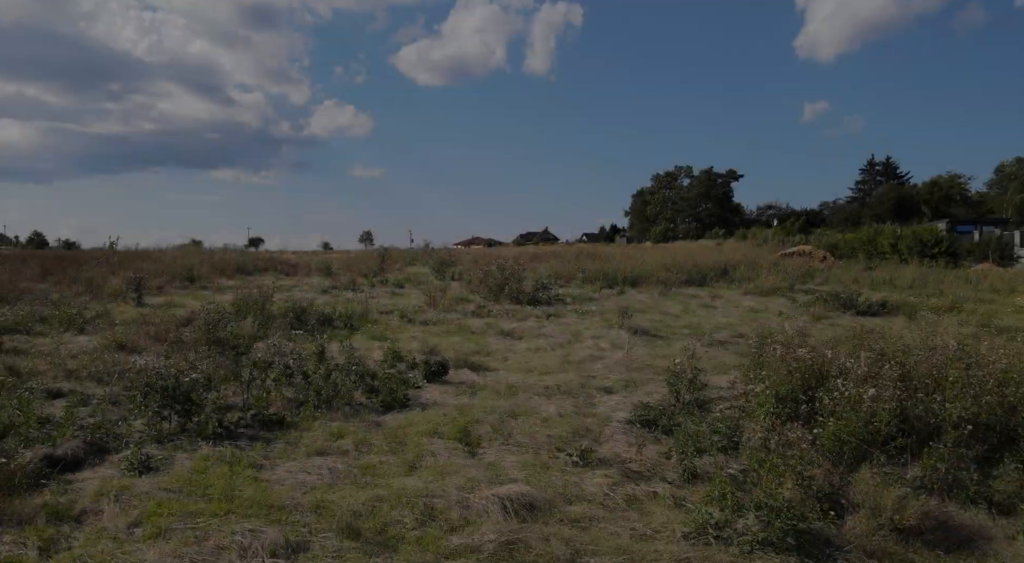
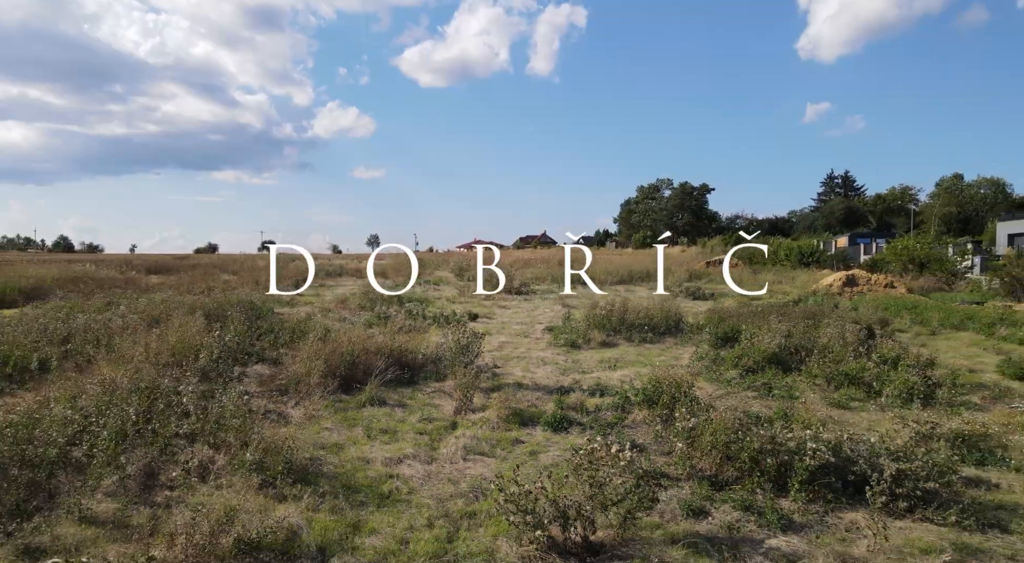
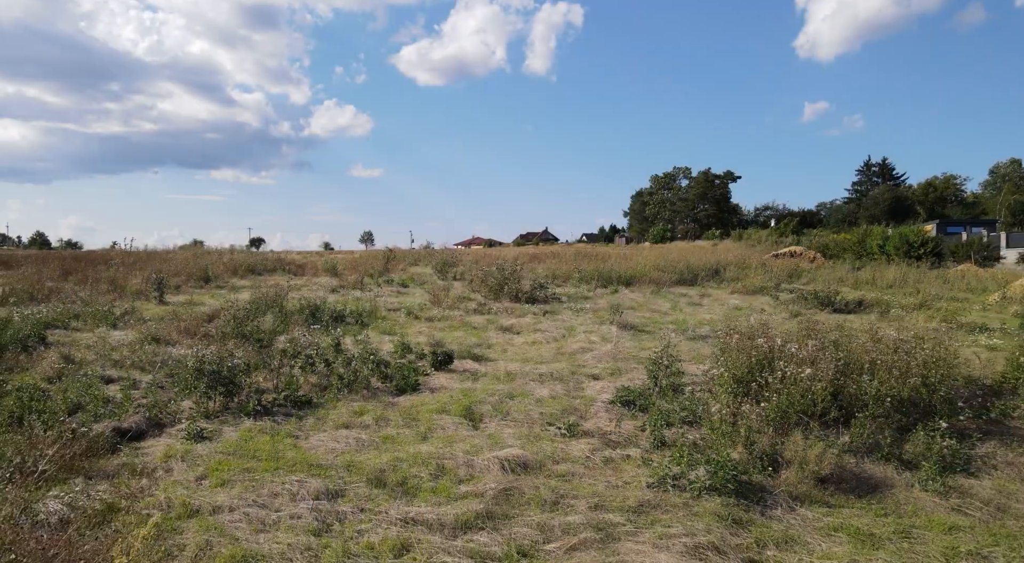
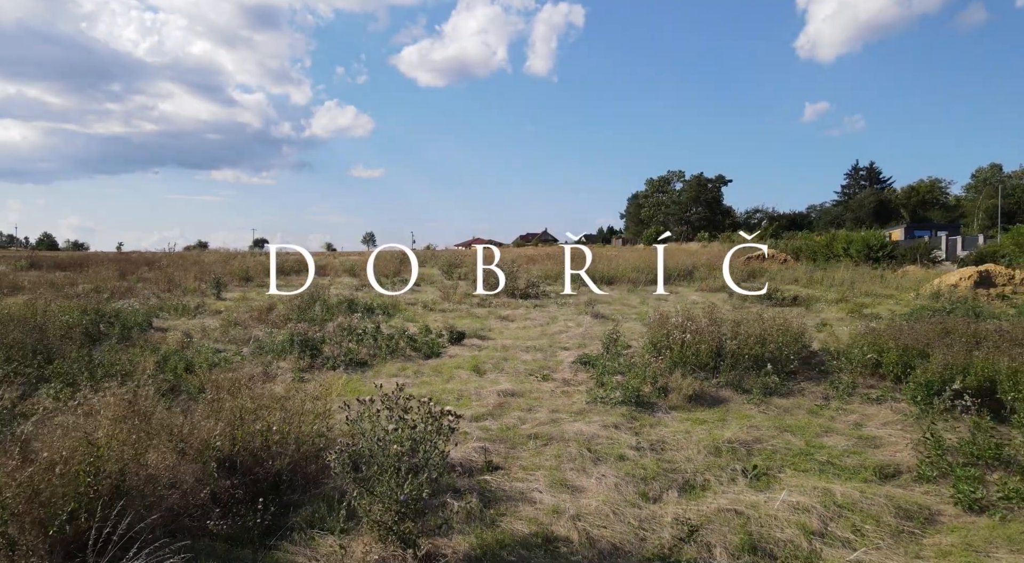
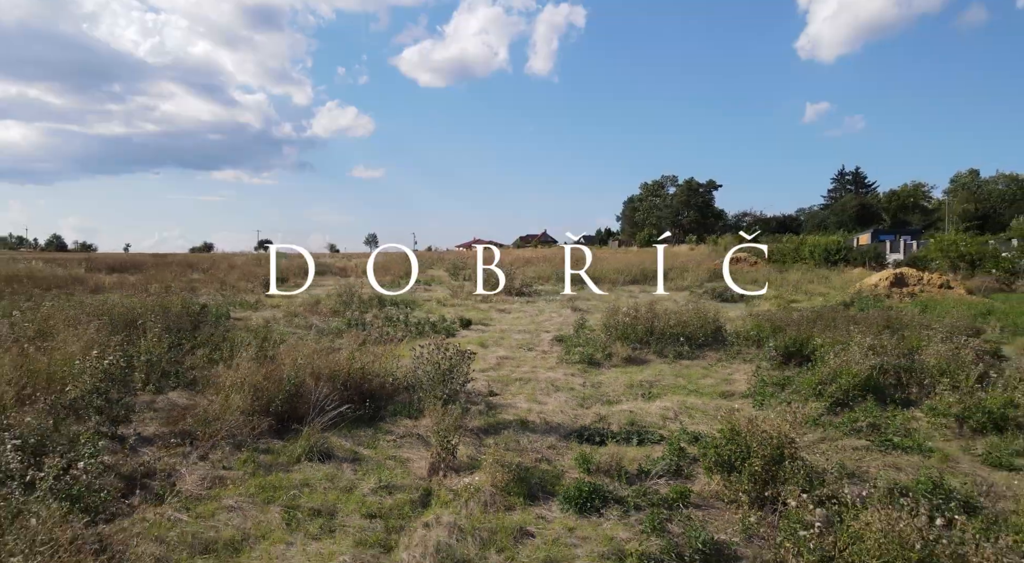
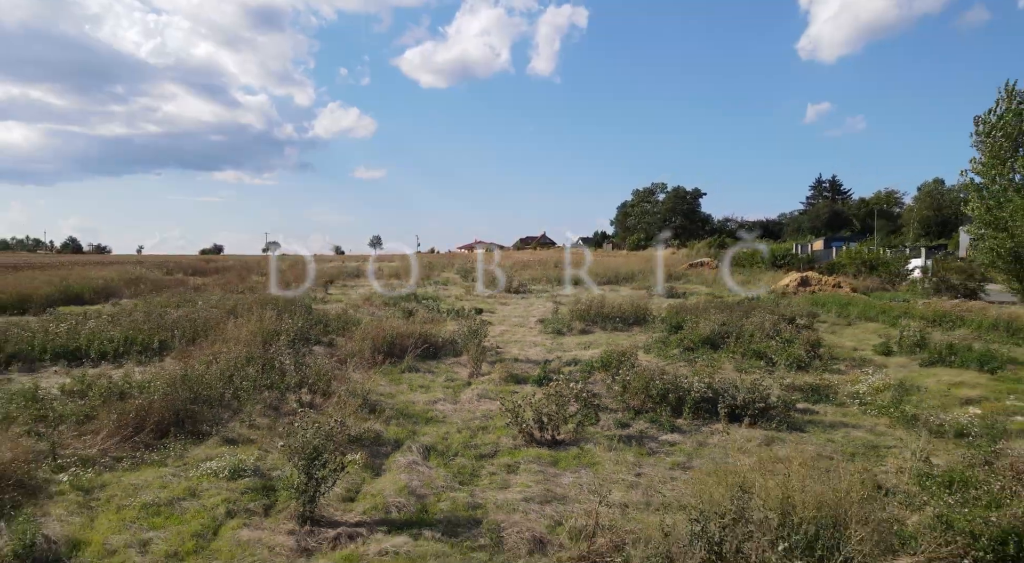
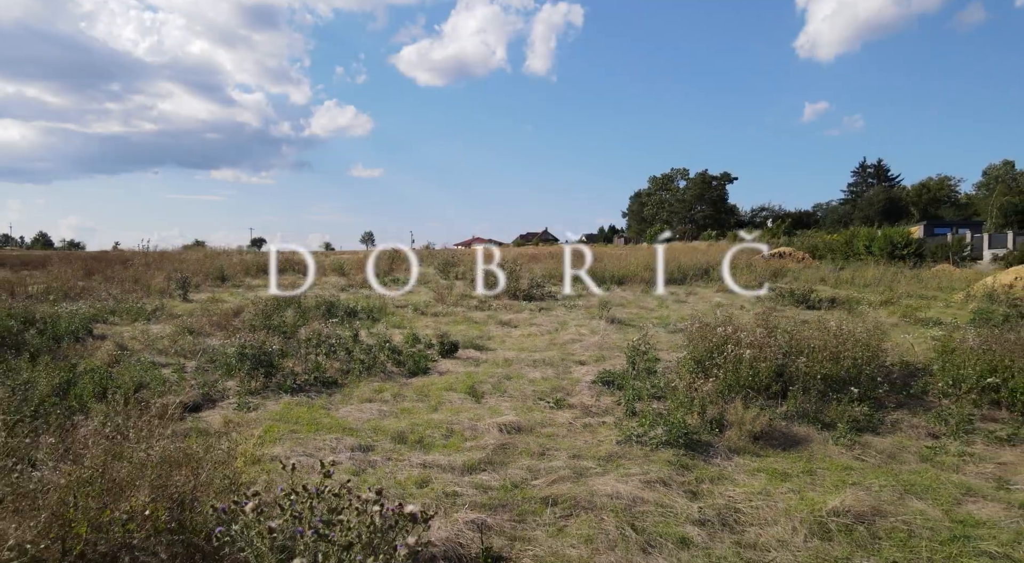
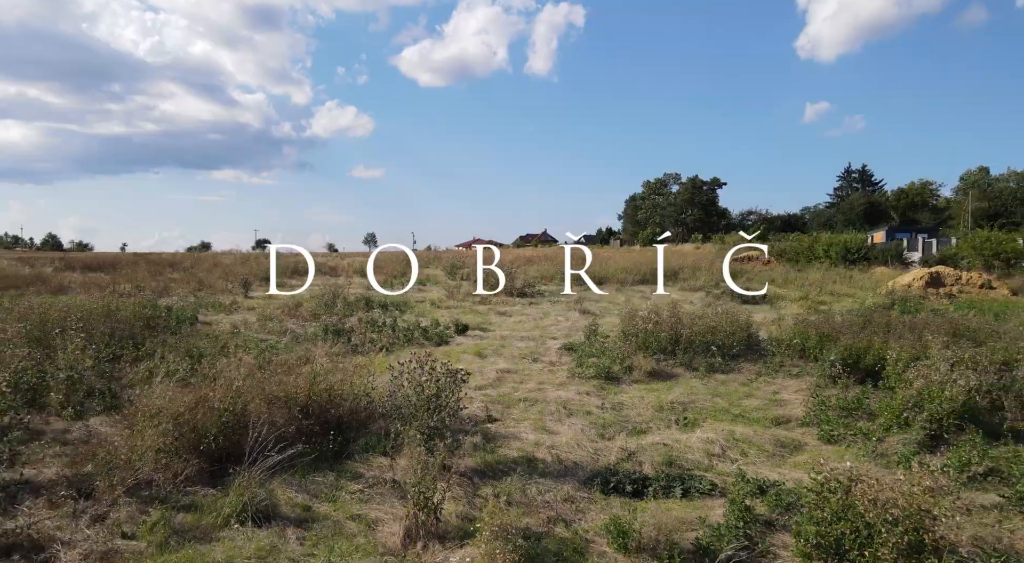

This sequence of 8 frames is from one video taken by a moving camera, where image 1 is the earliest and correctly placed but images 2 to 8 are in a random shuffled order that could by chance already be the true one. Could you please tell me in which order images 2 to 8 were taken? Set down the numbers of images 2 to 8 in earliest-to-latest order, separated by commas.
3, 7, 4, 8, 5, 2, 6
